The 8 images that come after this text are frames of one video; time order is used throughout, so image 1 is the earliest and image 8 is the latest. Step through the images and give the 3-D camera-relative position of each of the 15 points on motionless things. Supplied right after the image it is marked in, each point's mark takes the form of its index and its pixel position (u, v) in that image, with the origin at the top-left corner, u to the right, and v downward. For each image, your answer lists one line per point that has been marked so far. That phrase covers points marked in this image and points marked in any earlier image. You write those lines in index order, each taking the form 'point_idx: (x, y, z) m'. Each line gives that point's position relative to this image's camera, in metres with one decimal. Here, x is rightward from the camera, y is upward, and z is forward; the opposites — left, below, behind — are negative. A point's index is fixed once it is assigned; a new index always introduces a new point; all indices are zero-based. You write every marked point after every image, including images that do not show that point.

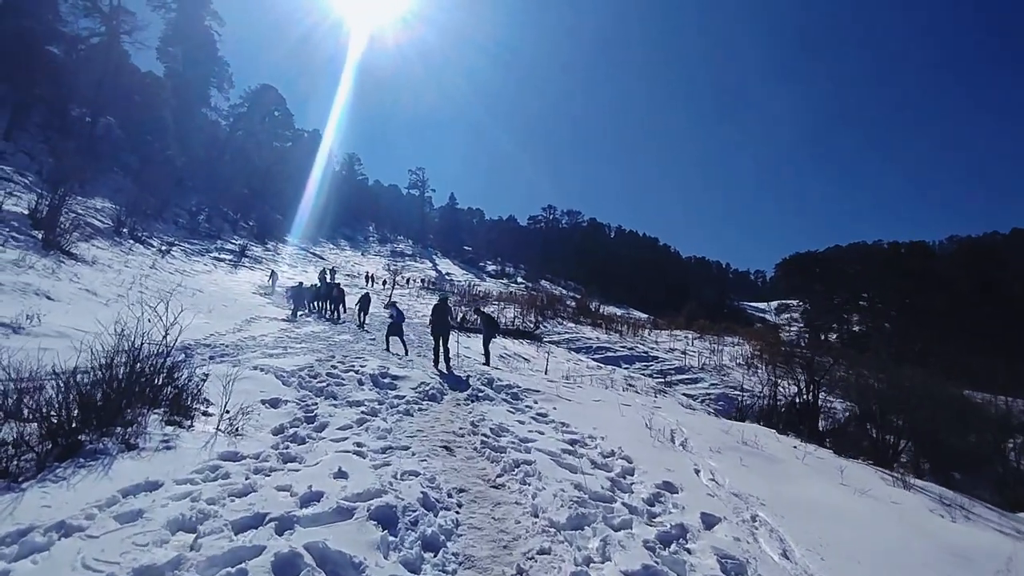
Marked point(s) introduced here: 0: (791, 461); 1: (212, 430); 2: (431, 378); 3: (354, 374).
0: (+3.5, -2.3, +7.6) m
1: (-2.8, -1.3, +5.6) m
2: (-1.5, -1.6, +10.6) m
3: (-2.6, -1.4, +9.9) m
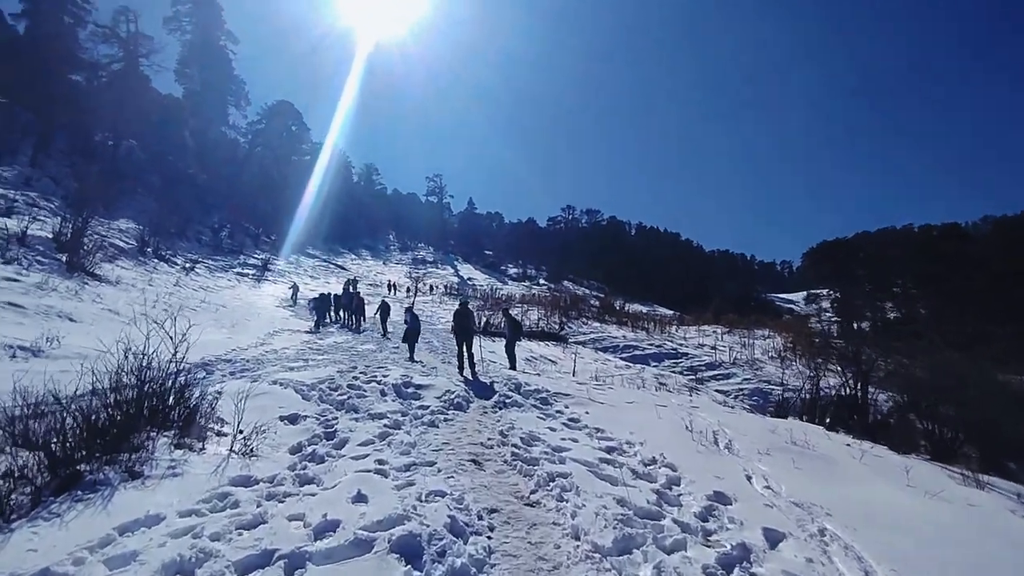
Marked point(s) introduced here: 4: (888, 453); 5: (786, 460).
0: (+3.9, -2.1, +7.0) m
1: (-2.5, -1.4, +5.2) m
2: (-1.0, -1.7, +10.2) m
3: (-2.2, -1.5, +9.6) m
4: (+5.2, -2.3, +8.2) m
5: (+3.2, -2.0, +6.9) m
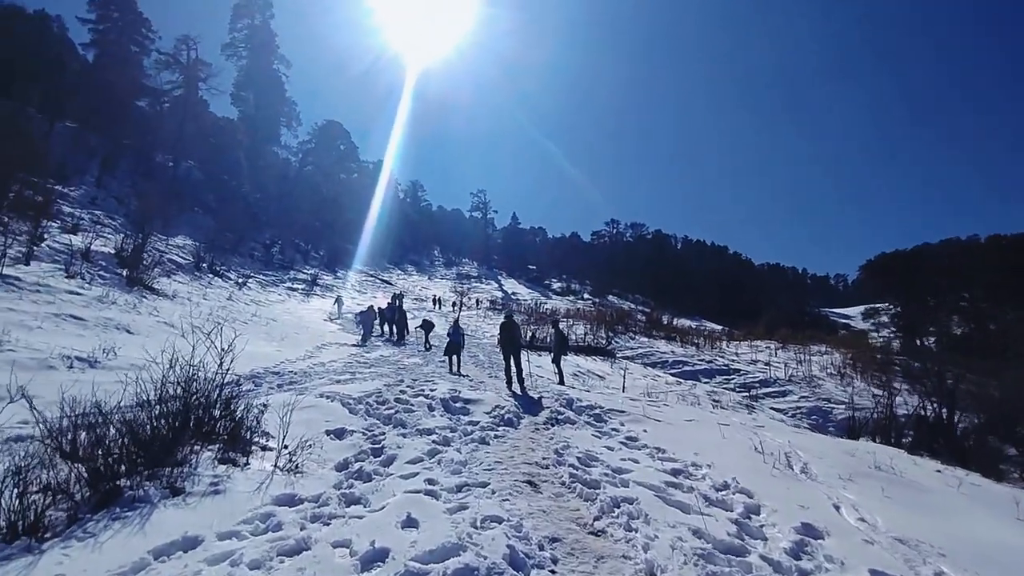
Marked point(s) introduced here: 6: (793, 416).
0: (+4.5, -2.2, +6.3) m
1: (-2.0, -1.5, +5.0) m
2: (-0.1, -1.8, +9.8) m
3: (-1.4, -1.7, +9.3) m
4: (+5.8, -2.4, +7.4) m
5: (+3.7, -2.1, +6.2) m
6: (+9.2, -4.2, +20.0) m
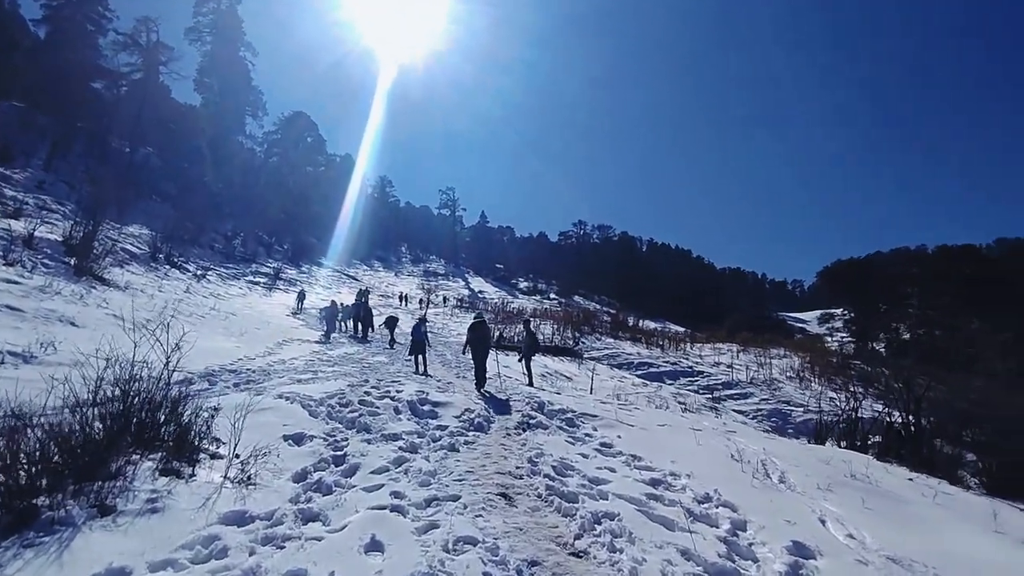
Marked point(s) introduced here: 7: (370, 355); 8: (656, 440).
0: (+4.2, -2.3, +6.2) m
1: (-2.2, -1.4, +4.5) m
2: (-0.6, -1.8, +9.5) m
3: (-1.8, -1.7, +8.9) m
4: (+5.5, -2.5, +7.4) m
5: (+3.5, -2.1, +6.0) m
6: (+8.1, -4.3, +20.2) m
7: (-4.1, -2.0, +17.5) m
8: (+2.0, -2.1, +8.2) m
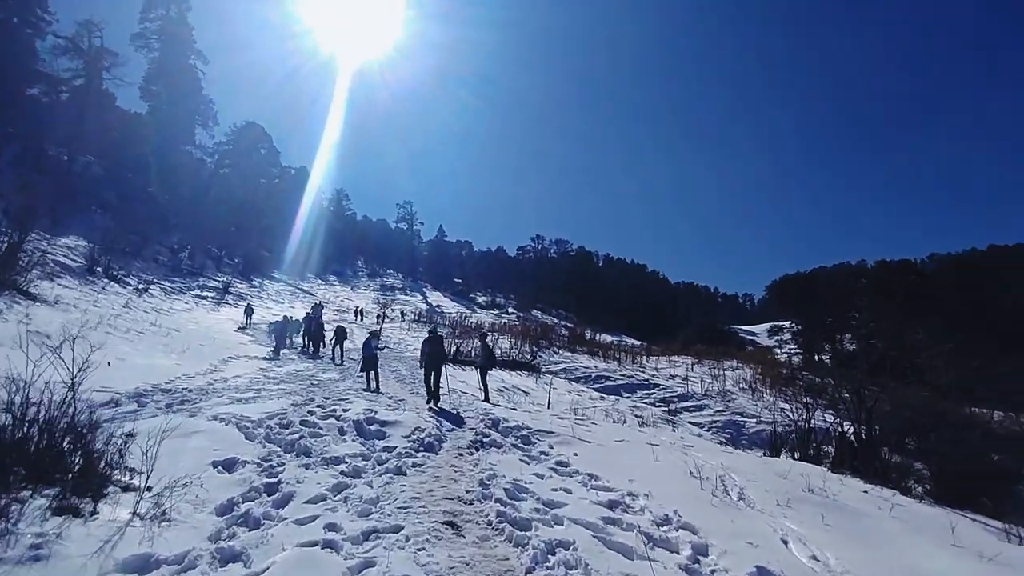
0: (+3.7, -2.4, +6.1) m
1: (-2.6, -1.5, +4.0) m
2: (-1.3, -2.0, +9.1) m
3: (-2.5, -1.9, +8.4) m
4: (+4.9, -2.6, +7.4) m
5: (+3.0, -2.2, +5.9) m
6: (+6.7, -4.8, +20.3) m
7: (-5.4, -2.4, +16.8) m
8: (+1.3, -2.2, +7.9) m
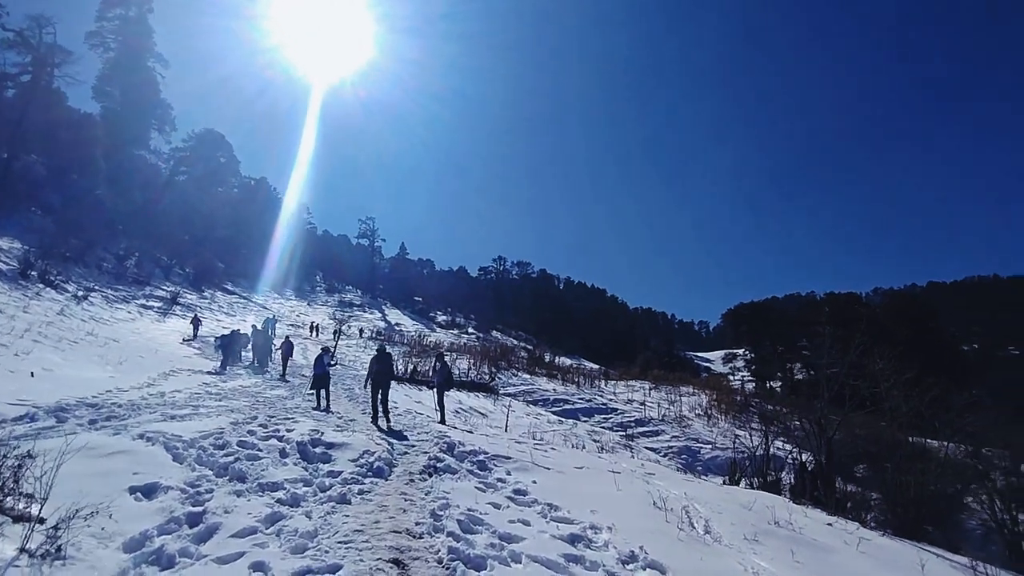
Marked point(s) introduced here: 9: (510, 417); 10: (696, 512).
0: (+3.3, -2.6, +5.9) m
1: (-2.9, -1.5, +3.4) m
2: (-1.9, -2.2, +8.5) m
3: (-3.0, -2.0, +7.8) m
4: (+4.4, -3.0, +7.2) m
5: (+2.5, -2.5, +5.6) m
6: (+5.2, -5.6, +20.1) m
7: (-6.5, -2.7, +16.0) m
8: (+0.8, -2.5, +7.6) m
9: (0.0, -4.3, +19.8) m
10: (+2.0, -2.5, +6.7) m
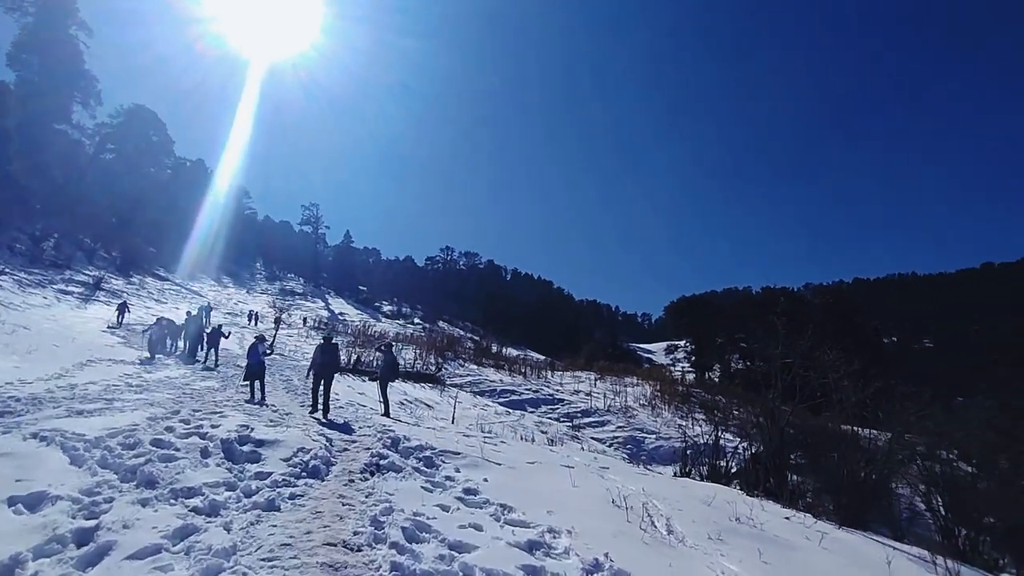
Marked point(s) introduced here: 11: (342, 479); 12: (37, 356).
0: (+2.8, -2.5, +5.7) m
1: (-3.1, -1.3, +2.6) m
2: (-2.6, -2.0, +7.8) m
3: (-3.6, -1.8, +7.0) m
4: (+3.8, -2.8, +7.1) m
5: (+2.1, -2.3, +5.3) m
6: (+3.4, -5.3, +20.0) m
7: (-7.8, -2.3, +14.9) m
8: (+0.2, -2.3, +7.1) m
9: (-1.7, -3.9, +19.2) m
10: (+1.5, -2.4, +6.3) m
11: (-1.8, -2.0, +6.2) m
12: (-12.8, -1.8, +16.1) m
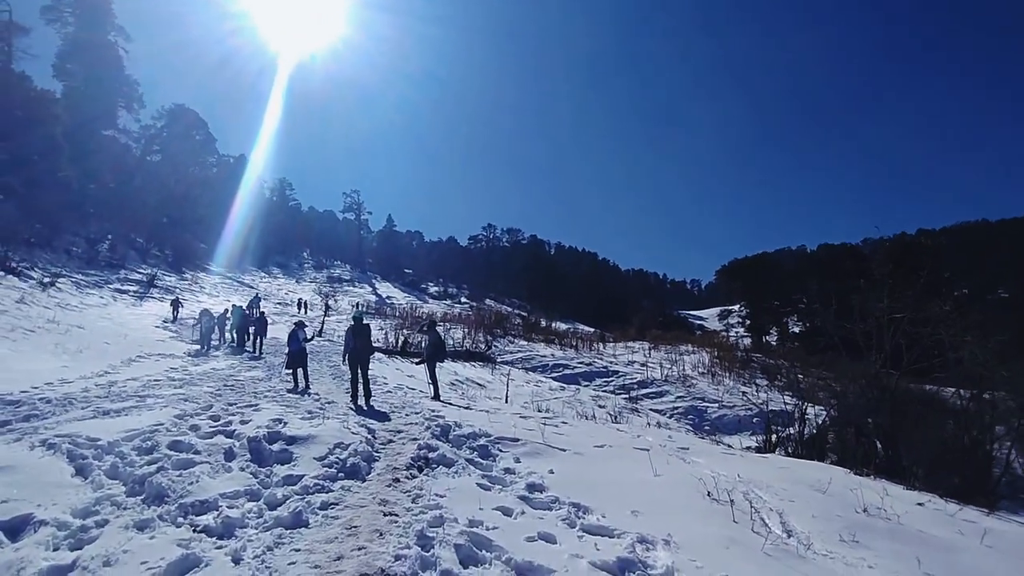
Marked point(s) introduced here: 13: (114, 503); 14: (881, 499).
0: (+3.4, -2.0, +4.4) m
1: (-2.7, -1.3, +1.8) m
2: (-1.9, -1.7, +6.9) m
3: (-2.9, -1.5, +6.2) m
4: (+4.5, -2.2, +5.8) m
5: (+2.7, -1.9, +4.1) m
6: (+5.3, -4.1, +18.8) m
7: (-6.5, -2.0, +14.4) m
8: (+0.9, -1.9, +6.0) m
9: (0.0, -3.0, +18.4) m
10: (+2.2, -1.9, +5.2) m
11: (-1.1, -1.7, +5.3) m
12: (-11.4, -1.8, +16.0) m
13: (-2.8, -1.5, +4.3) m
14: (+3.5, -2.0, +5.8) m
